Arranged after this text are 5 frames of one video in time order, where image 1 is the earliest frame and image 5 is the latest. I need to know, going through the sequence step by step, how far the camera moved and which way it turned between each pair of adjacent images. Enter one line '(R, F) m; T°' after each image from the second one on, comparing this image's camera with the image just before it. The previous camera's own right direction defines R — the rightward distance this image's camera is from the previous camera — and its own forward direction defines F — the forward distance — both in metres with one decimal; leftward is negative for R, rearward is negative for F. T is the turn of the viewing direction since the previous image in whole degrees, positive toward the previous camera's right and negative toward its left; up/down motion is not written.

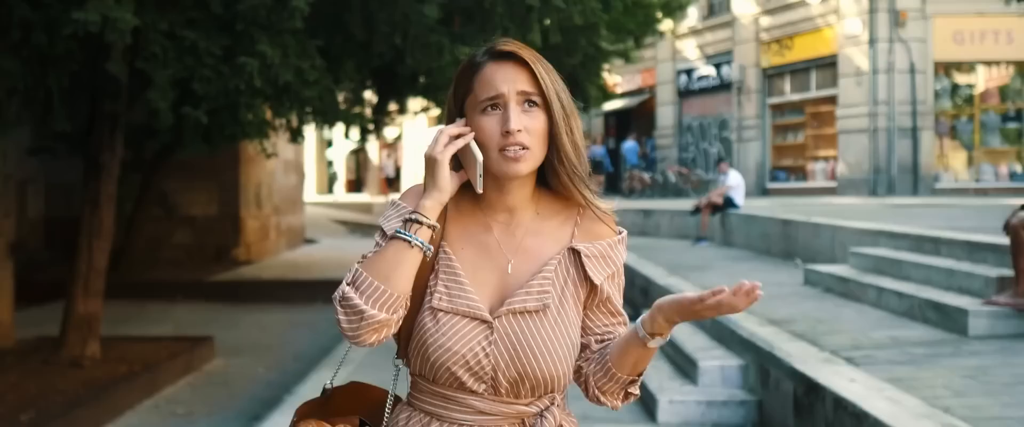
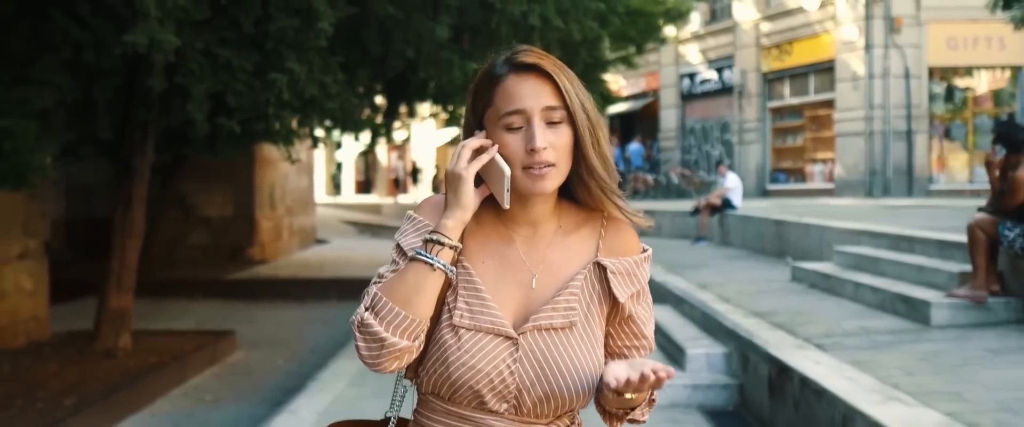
(0.0, -0.5) m; 0°
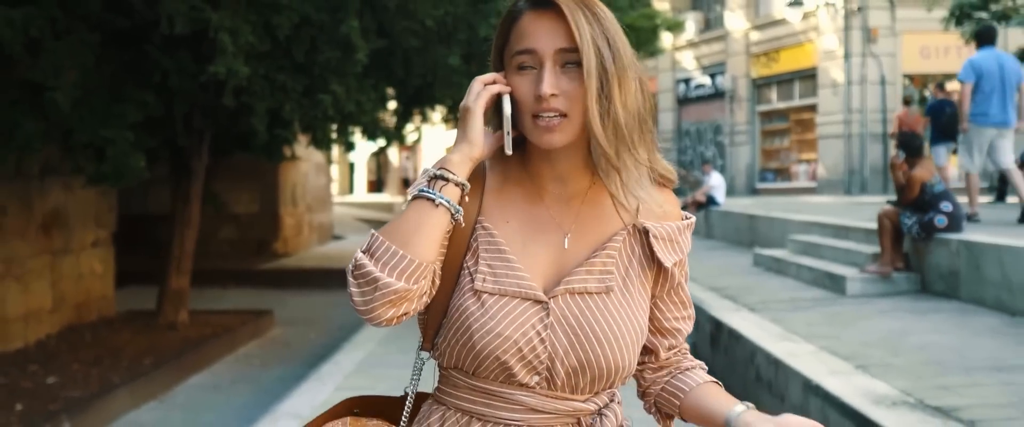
(+0.1, -1.4) m; -1°
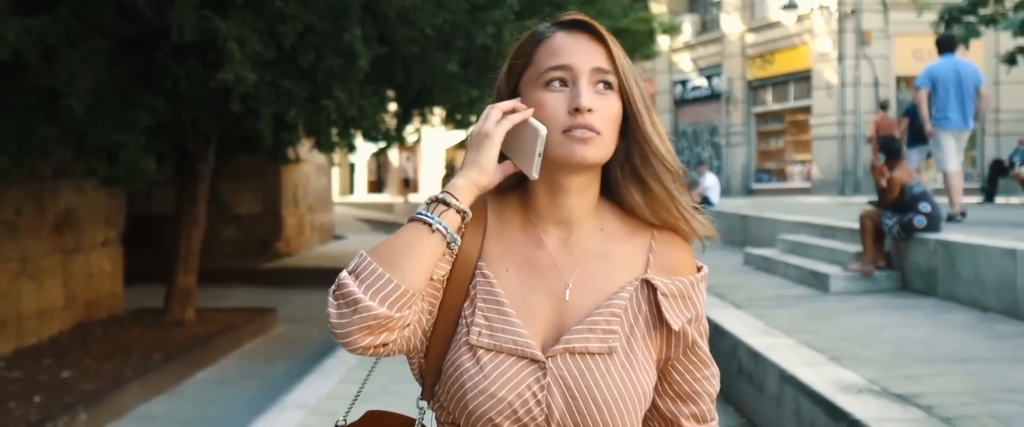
(0.0, -0.3) m; 0°
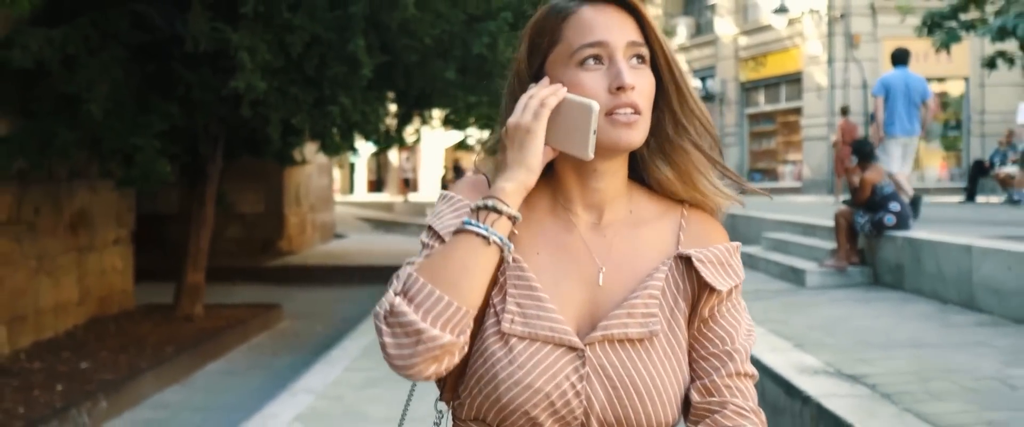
(0.0, -0.4) m; 0°
